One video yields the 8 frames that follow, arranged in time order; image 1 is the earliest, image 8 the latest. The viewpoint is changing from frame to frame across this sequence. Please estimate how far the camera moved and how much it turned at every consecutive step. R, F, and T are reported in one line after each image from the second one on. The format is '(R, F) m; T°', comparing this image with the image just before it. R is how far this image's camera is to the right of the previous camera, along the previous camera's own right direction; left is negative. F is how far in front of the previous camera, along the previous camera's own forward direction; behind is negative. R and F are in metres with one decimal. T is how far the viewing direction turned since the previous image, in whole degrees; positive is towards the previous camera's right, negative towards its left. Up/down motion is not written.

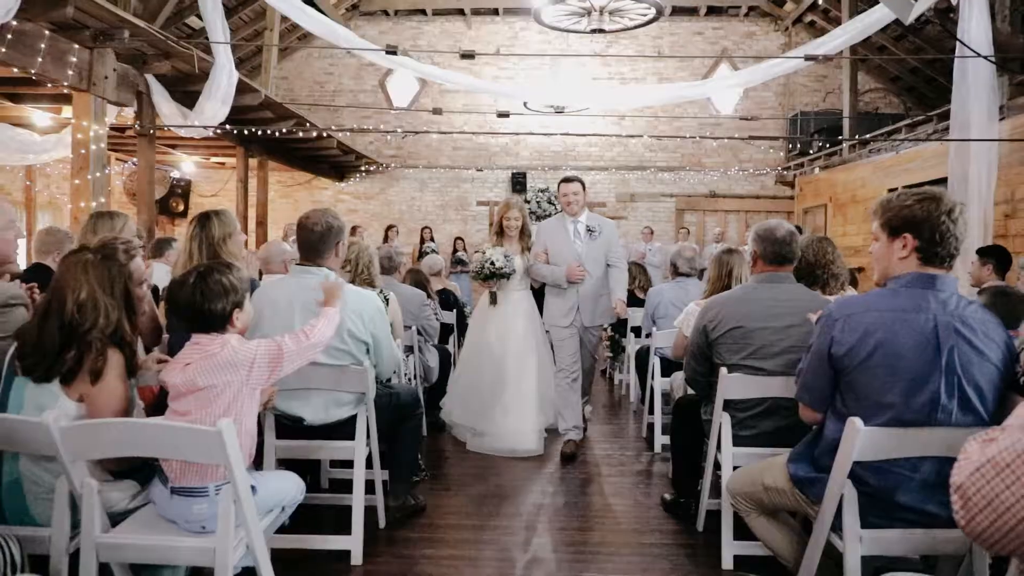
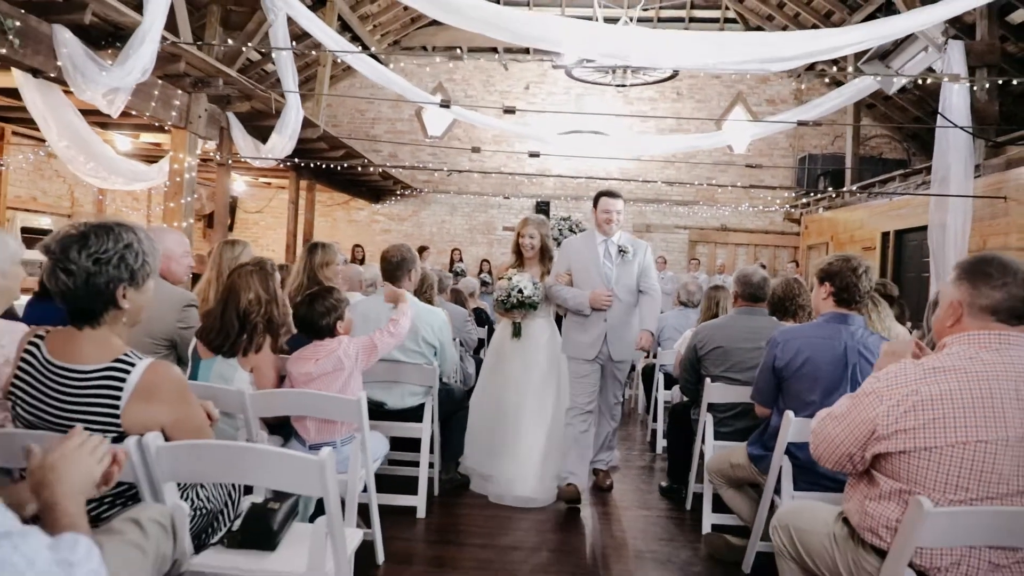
(-0.1, -0.8) m; -1°
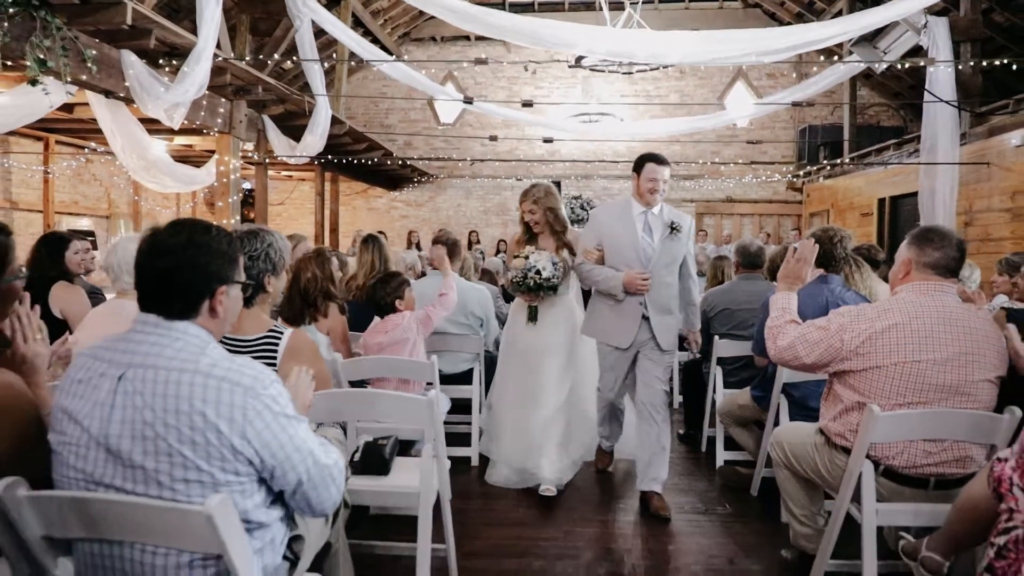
(-0.1, -0.6) m; -1°
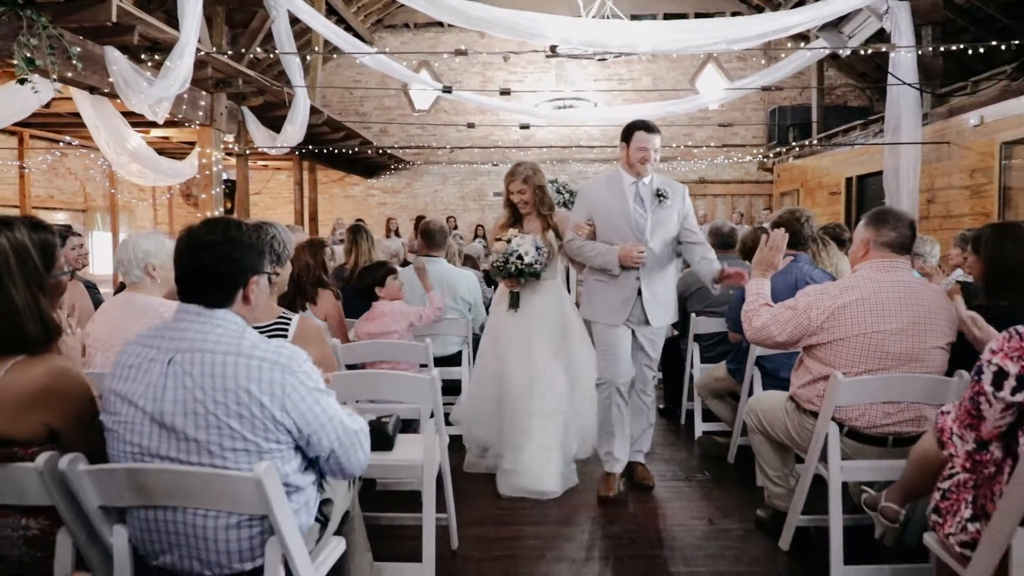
(-0.1, -0.2) m; +2°
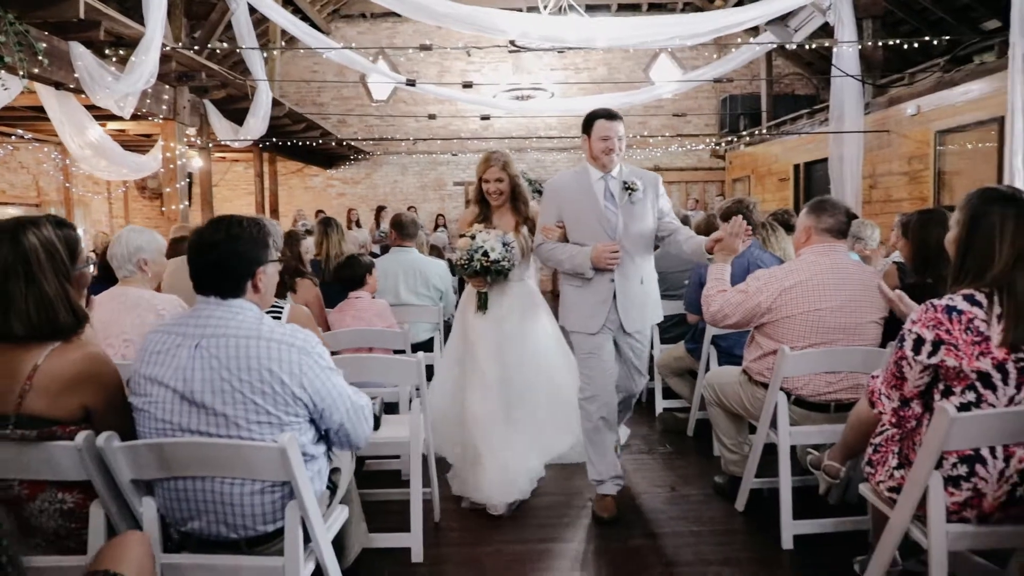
(-0.1, -0.2) m; +3°
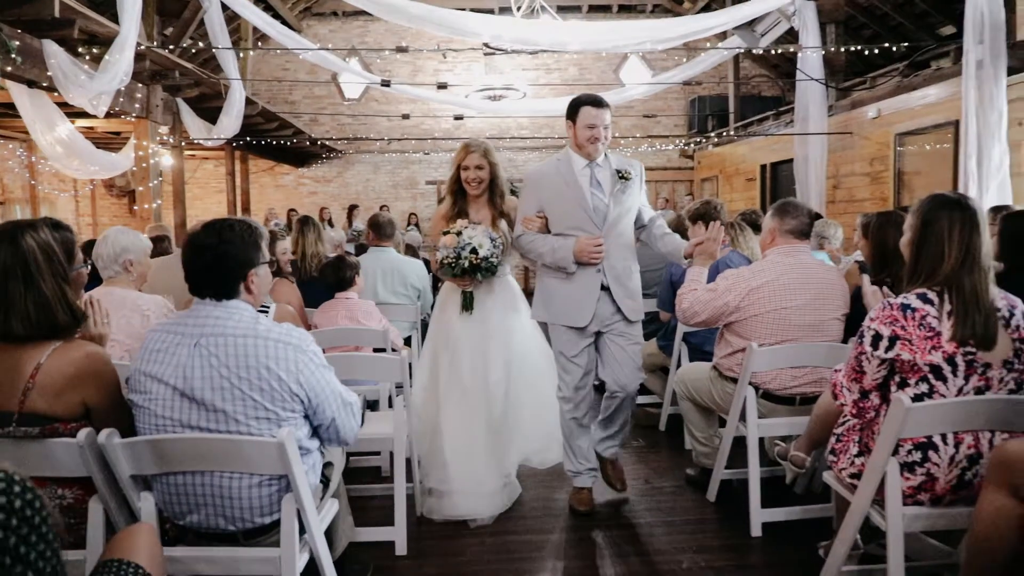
(0.0, -0.1) m; +2°
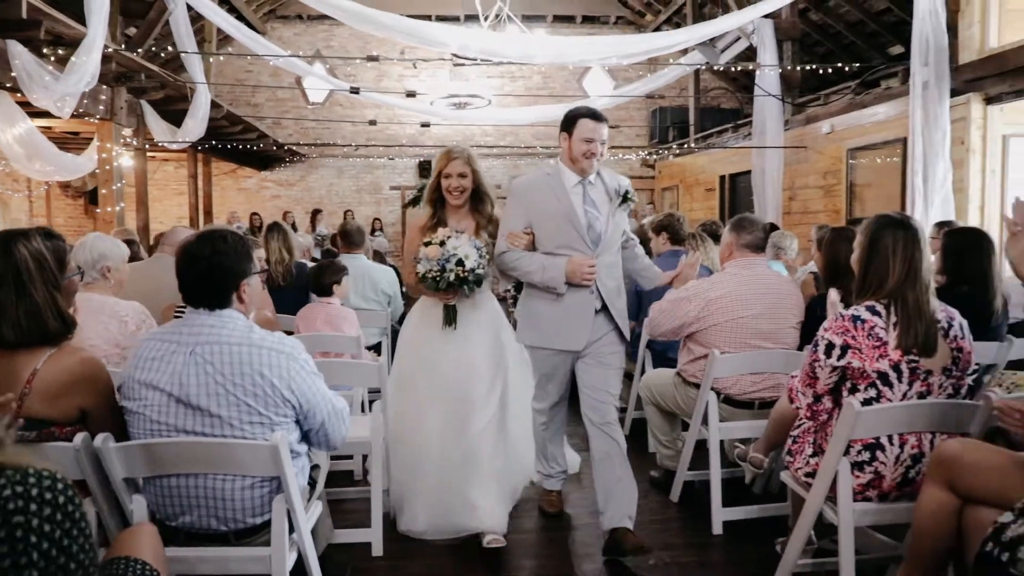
(-0.1, -0.1) m; +3°
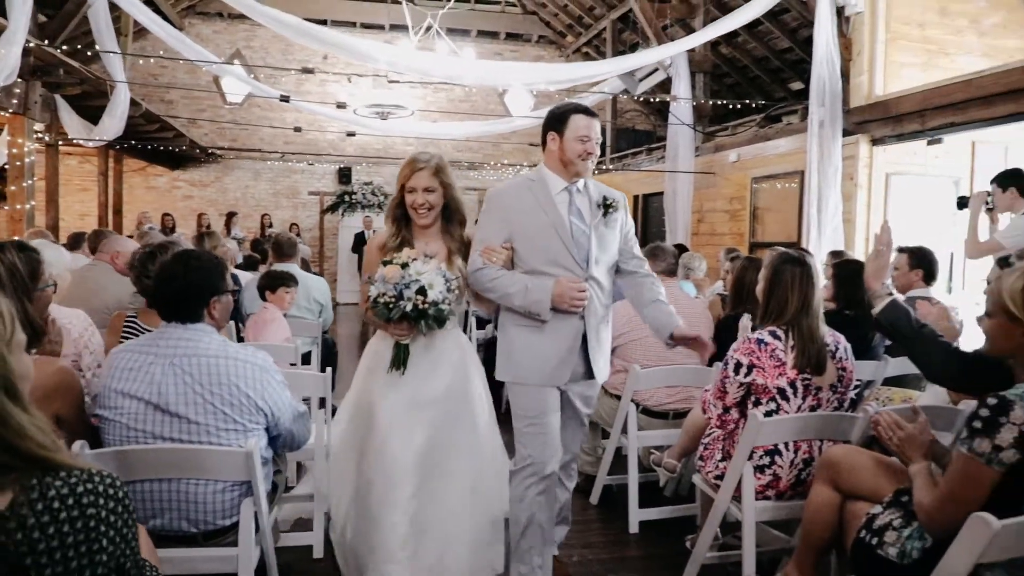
(-0.1, -0.2) m; +7°
